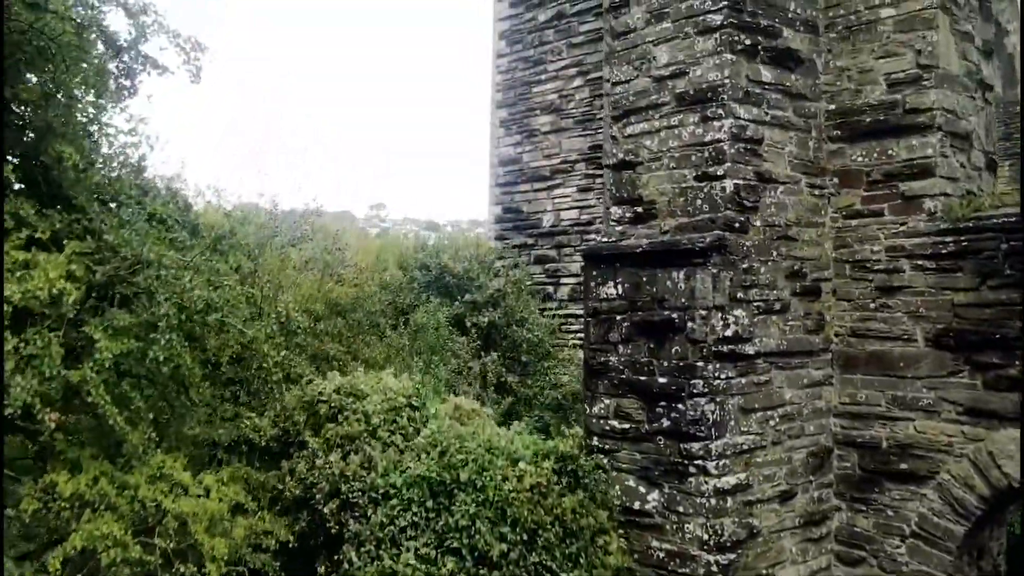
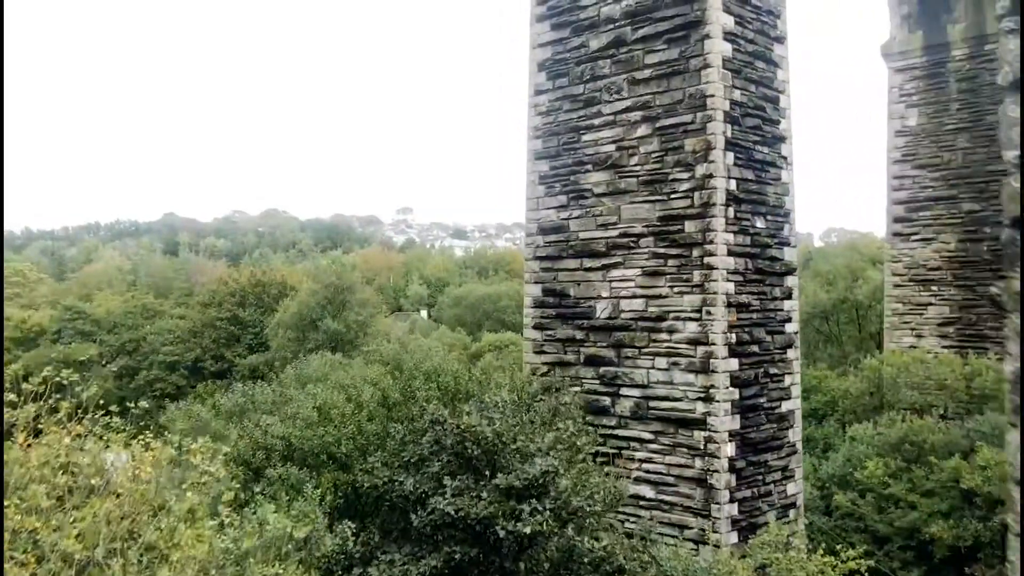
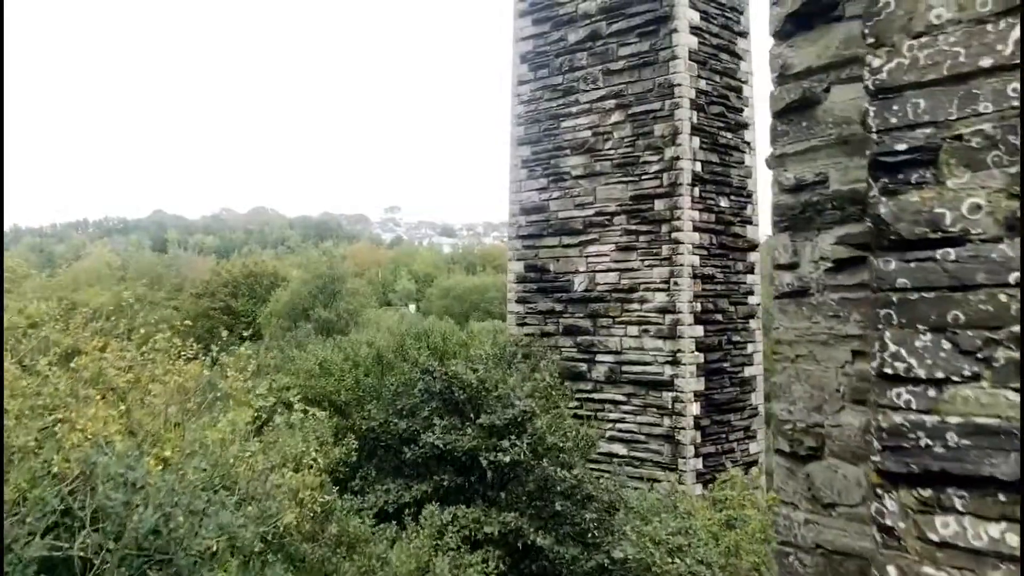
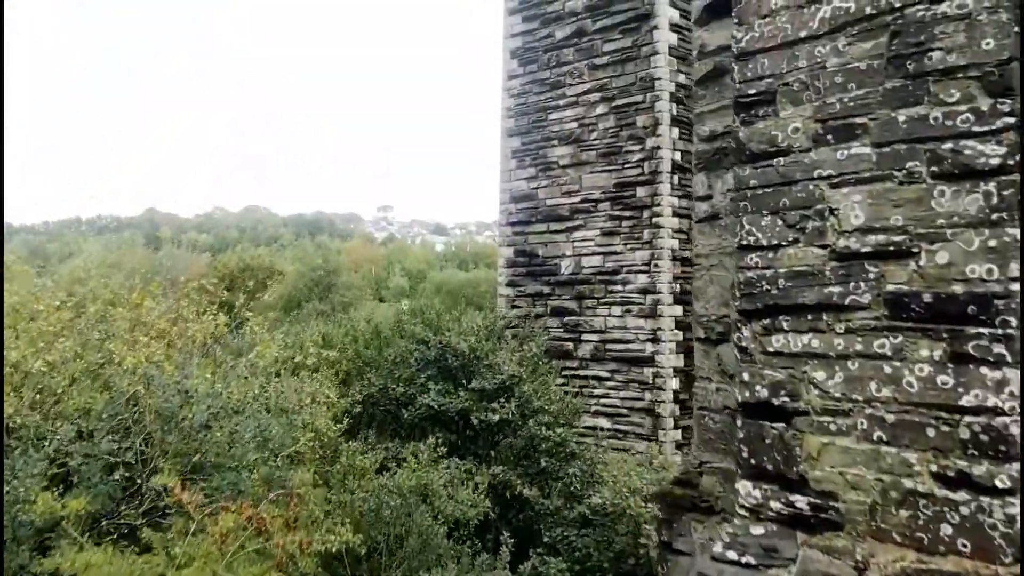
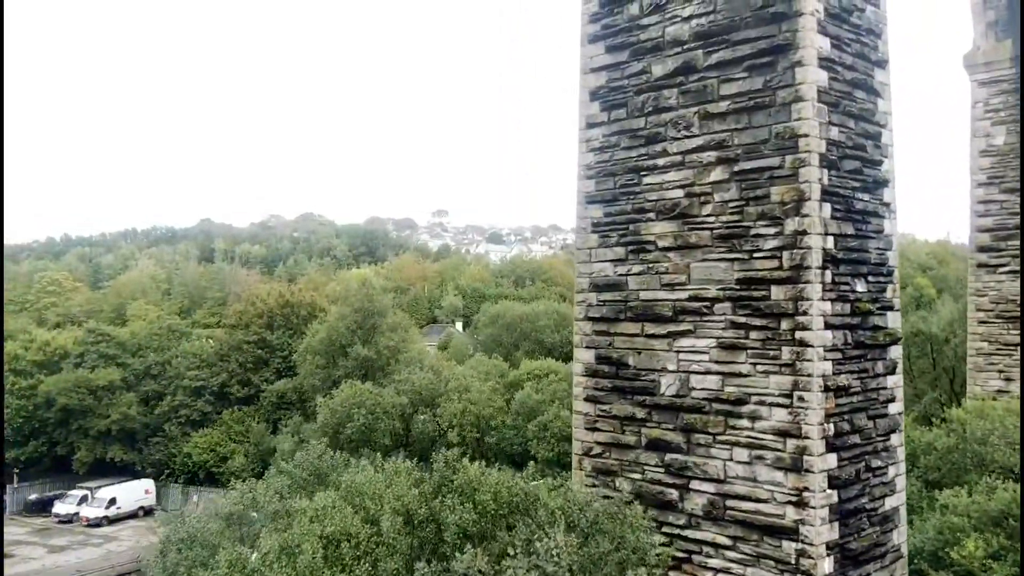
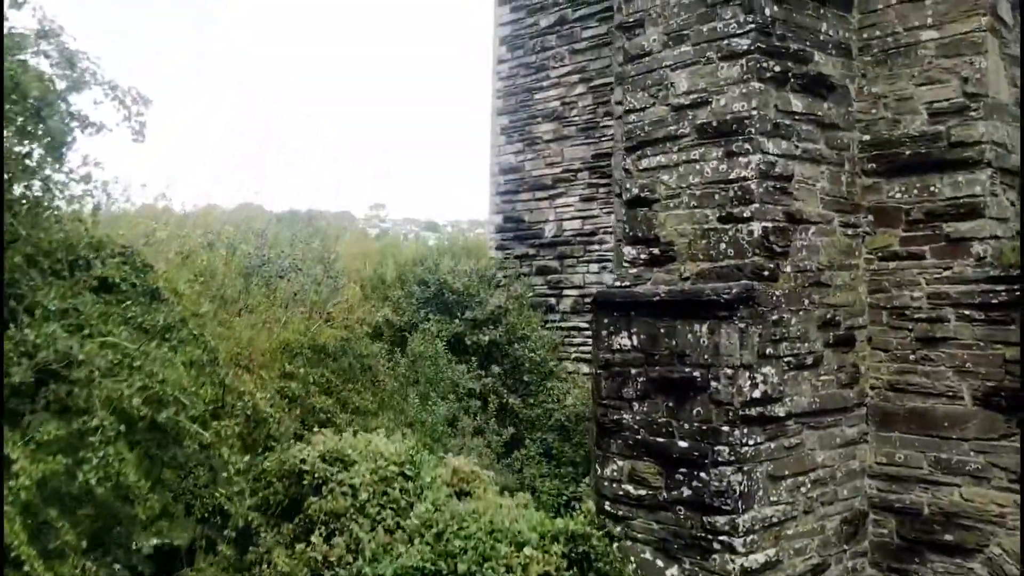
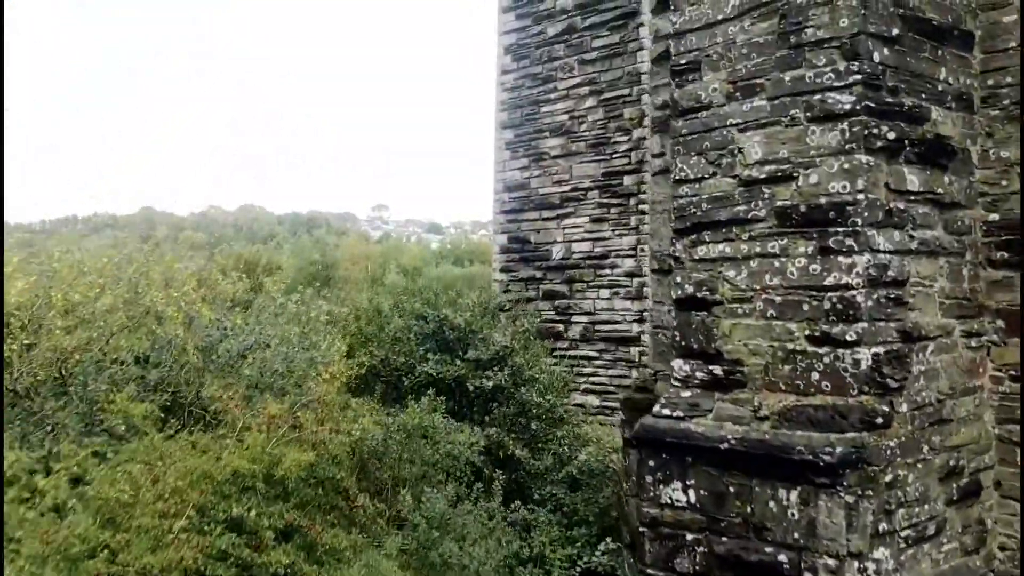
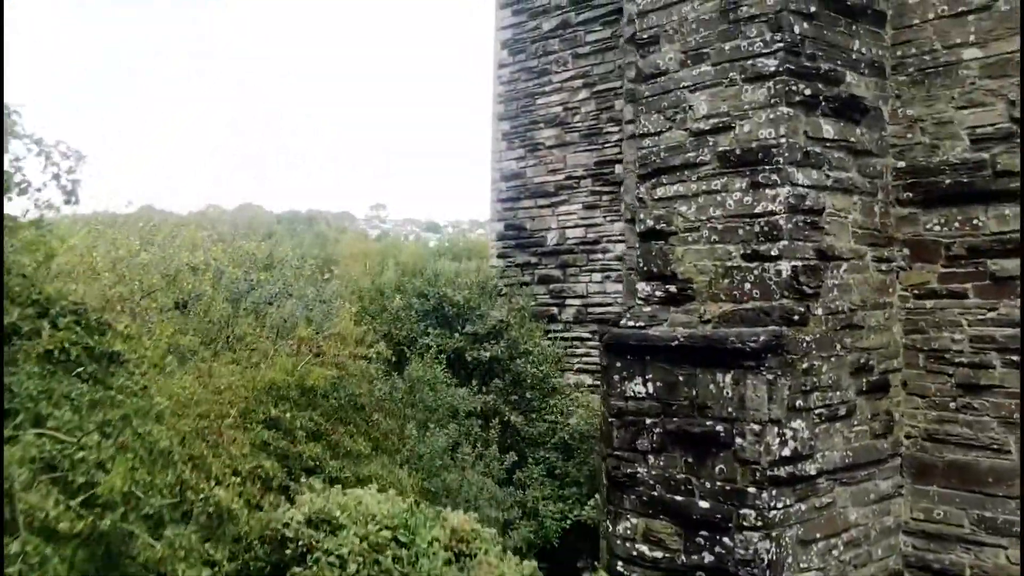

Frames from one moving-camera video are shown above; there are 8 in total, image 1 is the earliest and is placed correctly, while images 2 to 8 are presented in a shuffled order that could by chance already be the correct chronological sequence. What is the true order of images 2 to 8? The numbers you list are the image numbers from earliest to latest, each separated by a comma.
6, 8, 7, 4, 3, 2, 5
